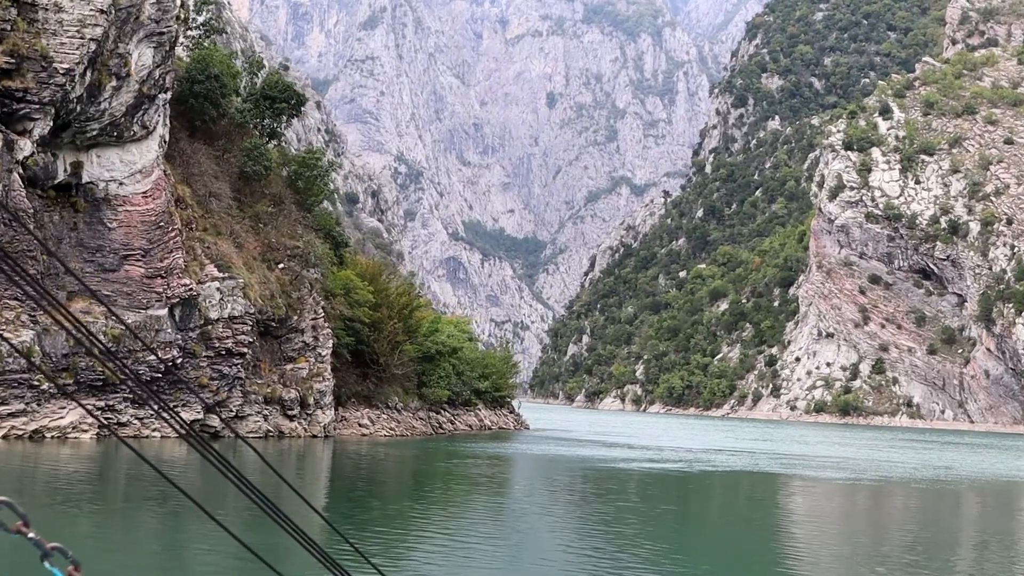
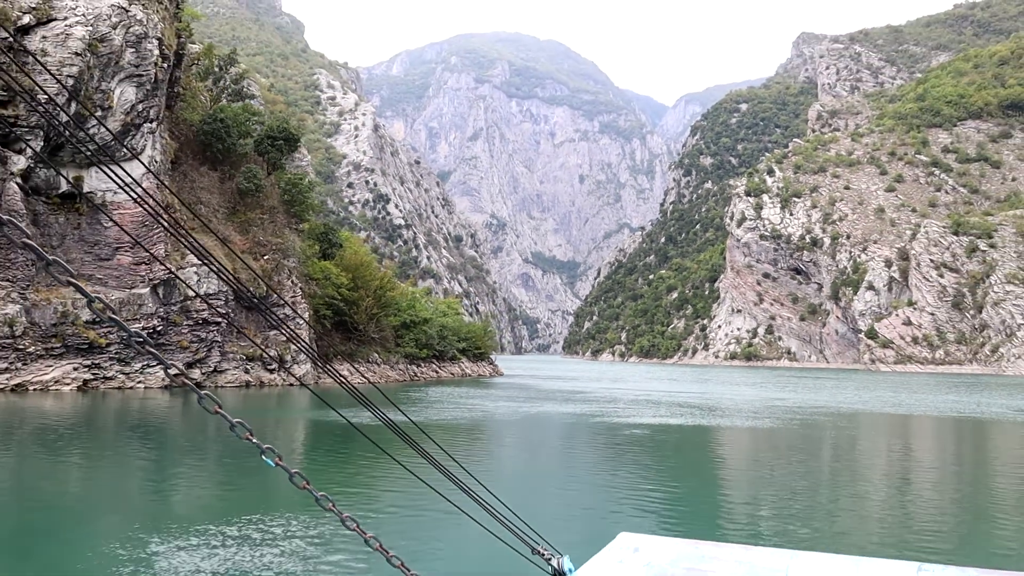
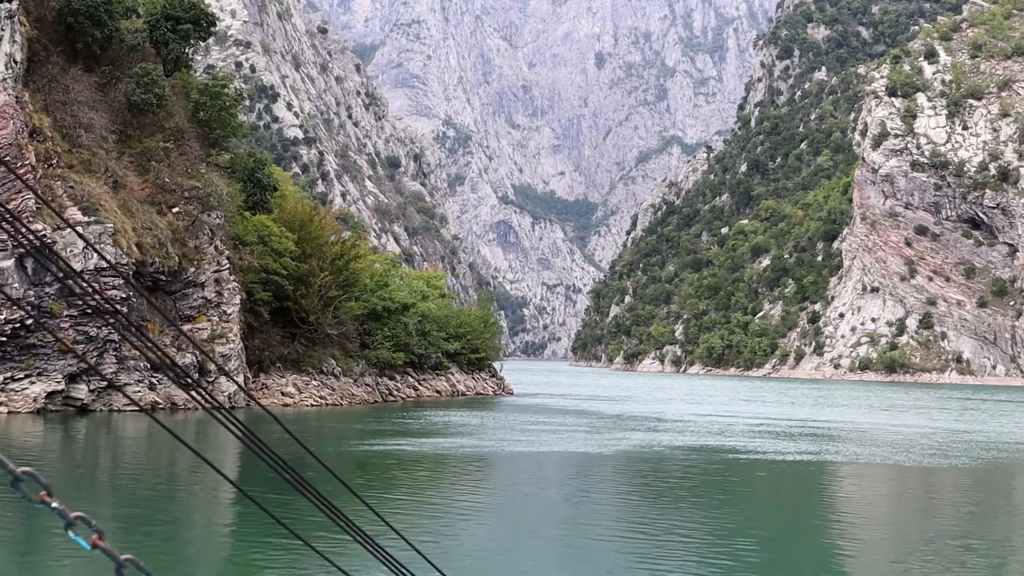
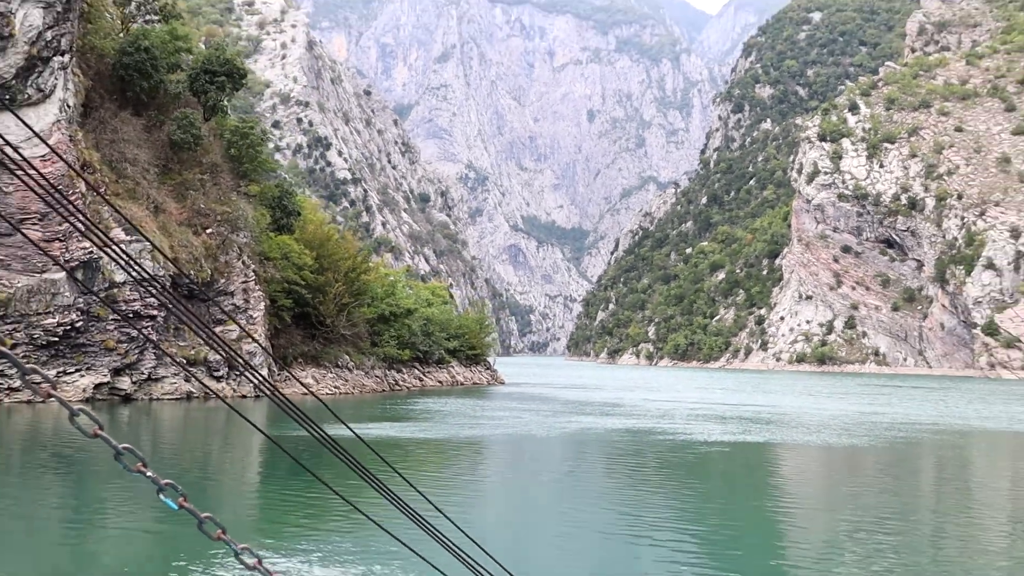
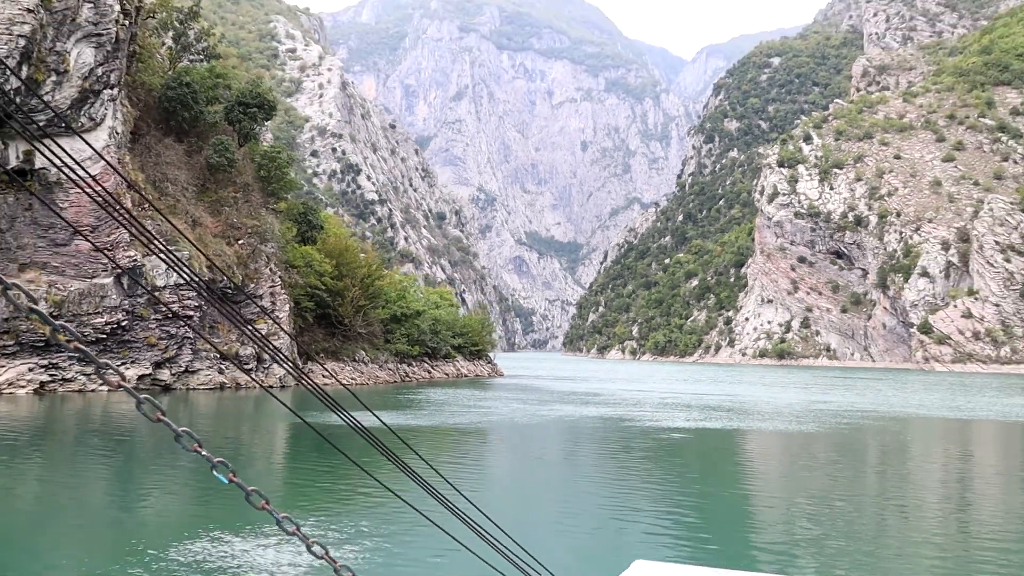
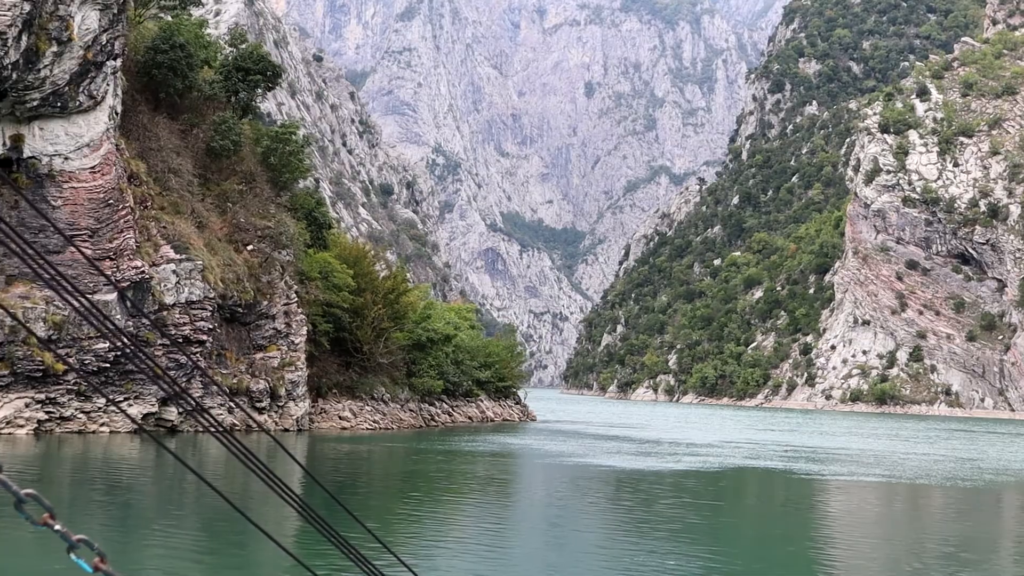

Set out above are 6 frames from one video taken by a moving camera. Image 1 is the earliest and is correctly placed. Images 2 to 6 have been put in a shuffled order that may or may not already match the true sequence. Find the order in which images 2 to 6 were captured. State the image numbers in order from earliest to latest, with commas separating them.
6, 3, 4, 5, 2
